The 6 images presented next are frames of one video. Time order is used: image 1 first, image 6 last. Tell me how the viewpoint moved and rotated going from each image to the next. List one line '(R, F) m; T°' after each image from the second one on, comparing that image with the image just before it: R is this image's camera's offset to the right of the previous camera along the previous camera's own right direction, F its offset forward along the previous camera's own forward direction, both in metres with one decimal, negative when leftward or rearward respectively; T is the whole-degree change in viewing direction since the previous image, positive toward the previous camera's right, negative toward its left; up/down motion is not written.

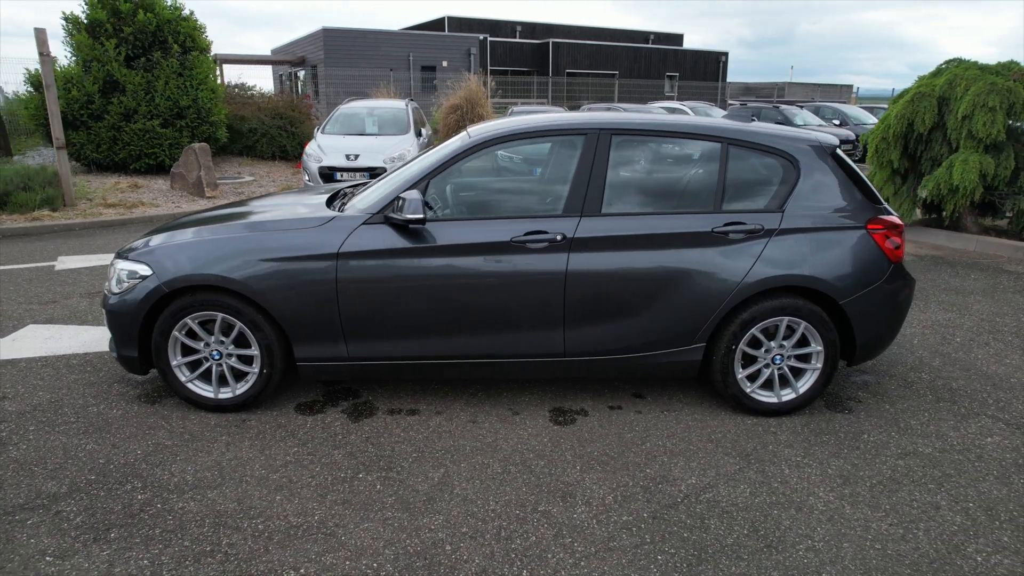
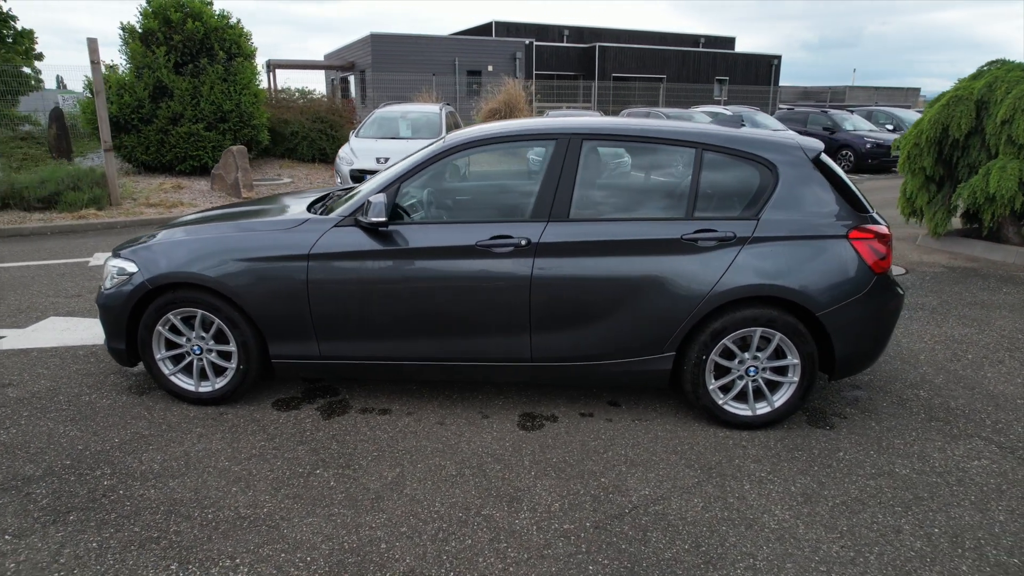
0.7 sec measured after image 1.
(+0.5, 0.0) m; -4°
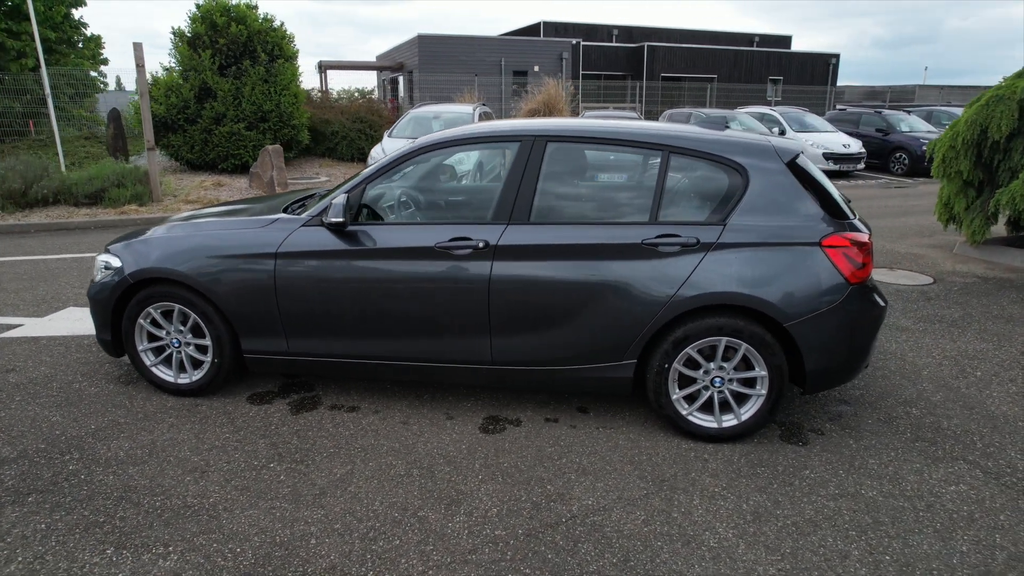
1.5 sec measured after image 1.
(+0.5, 0.0) m; -5°
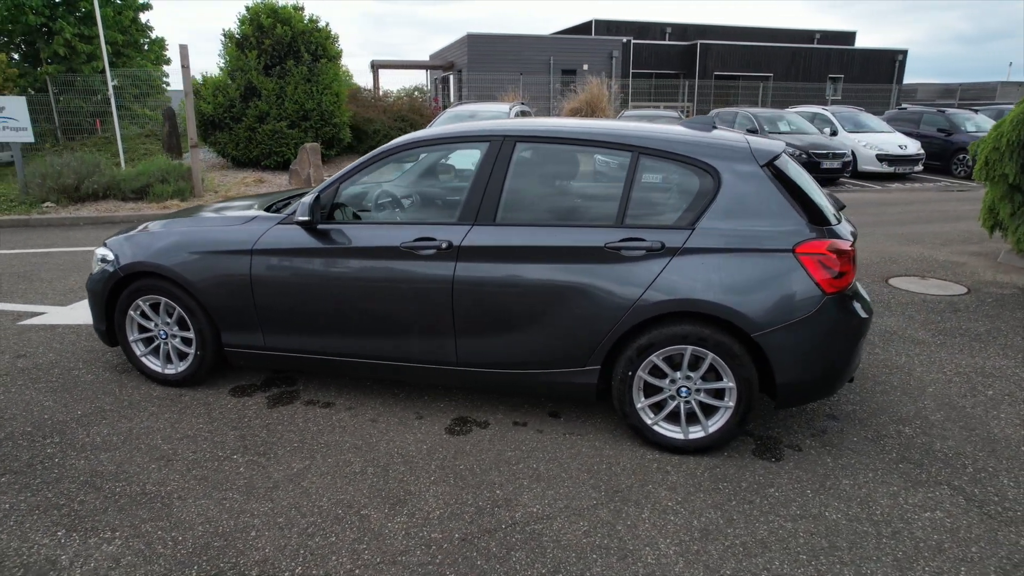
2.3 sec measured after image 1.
(+0.5, +0.1) m; -5°
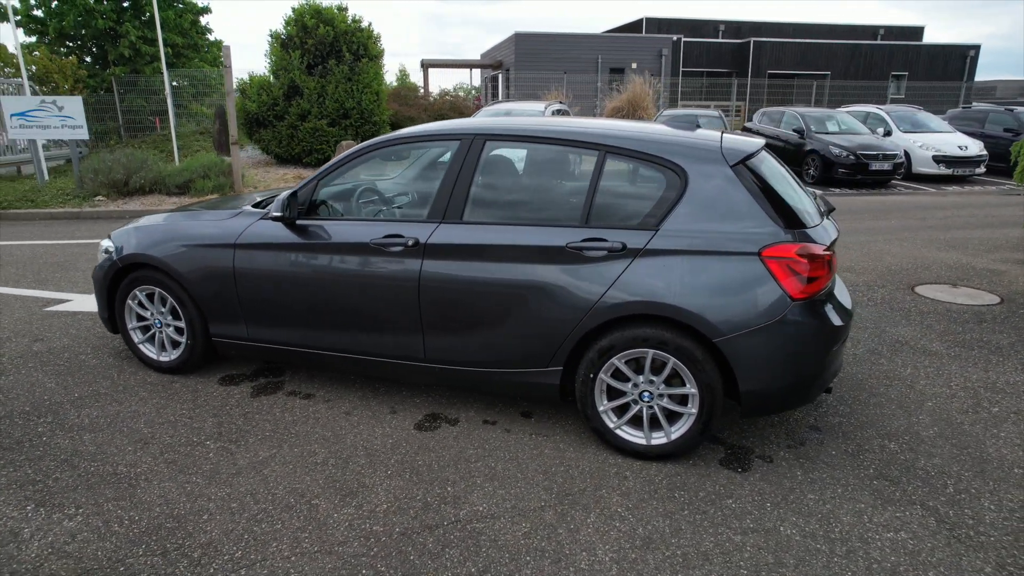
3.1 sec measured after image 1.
(+0.5, 0.0) m; -5°
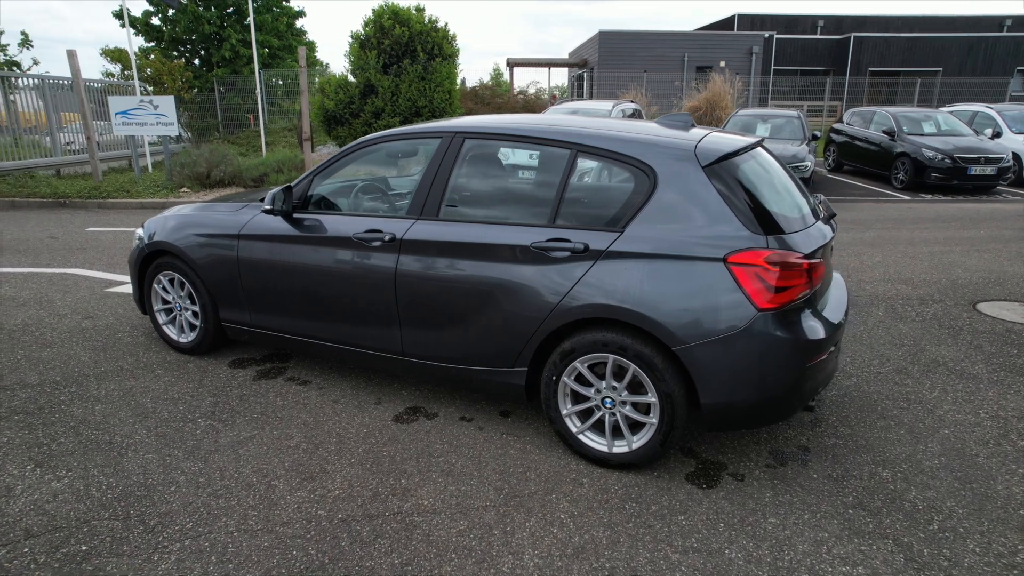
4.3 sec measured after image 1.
(+0.6, +0.1) m; -8°
